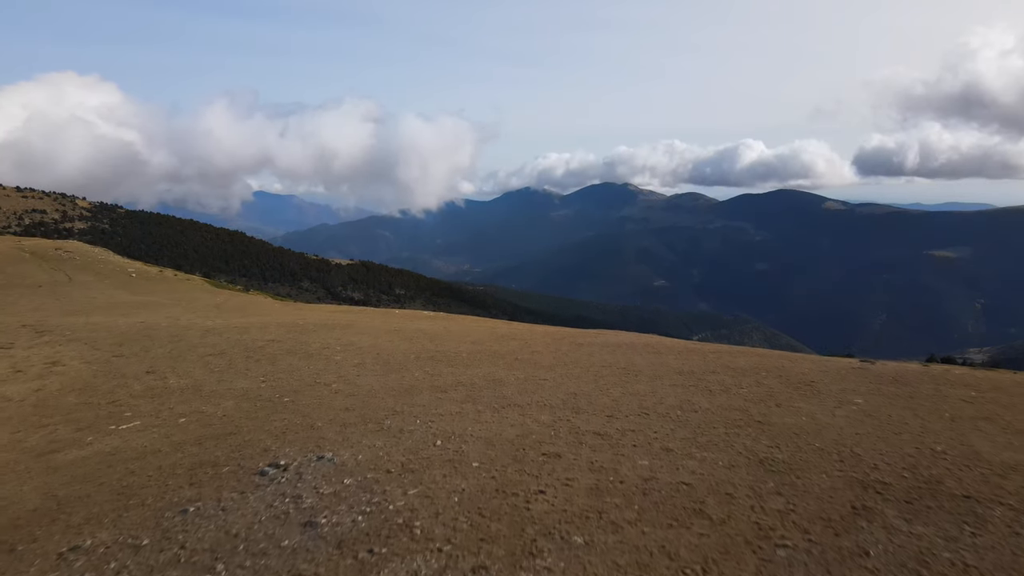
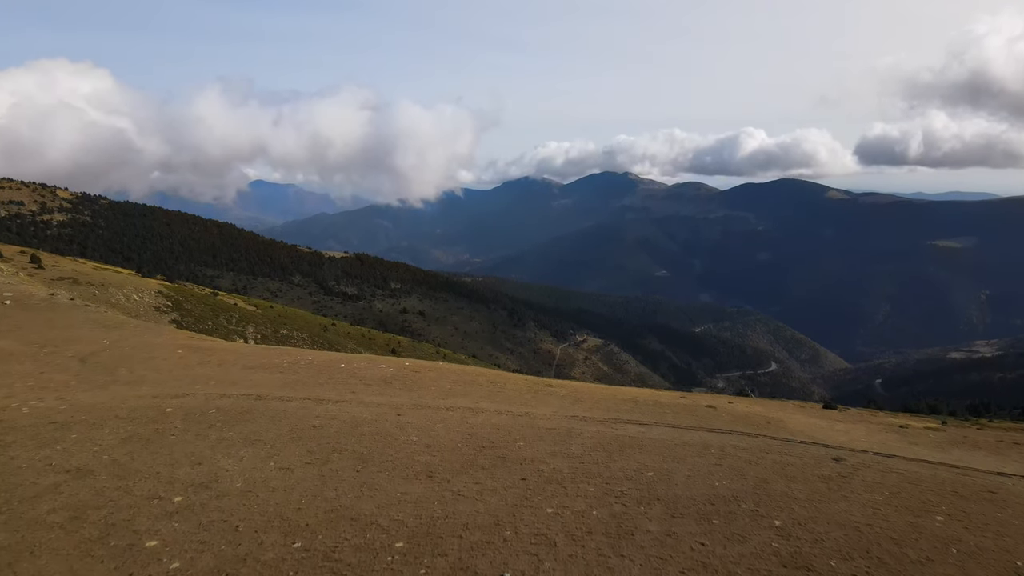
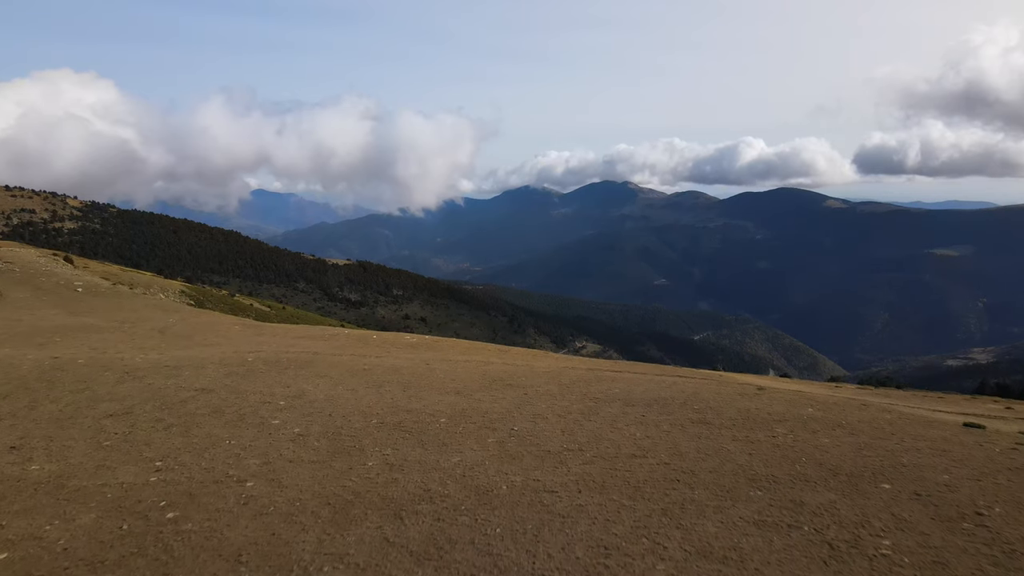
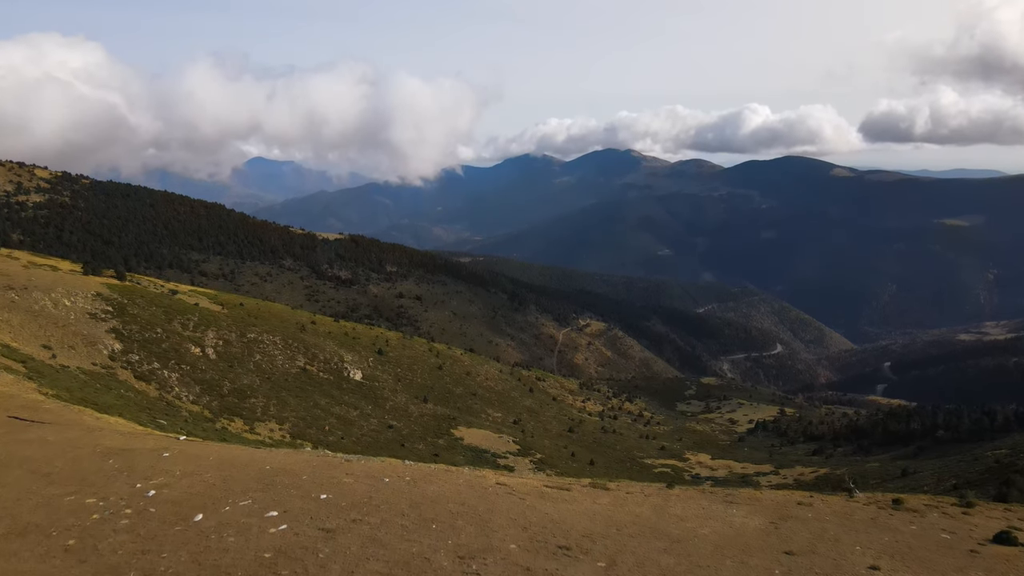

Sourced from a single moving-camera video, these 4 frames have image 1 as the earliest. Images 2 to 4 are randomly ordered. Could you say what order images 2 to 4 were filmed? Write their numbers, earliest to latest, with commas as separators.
3, 2, 4
